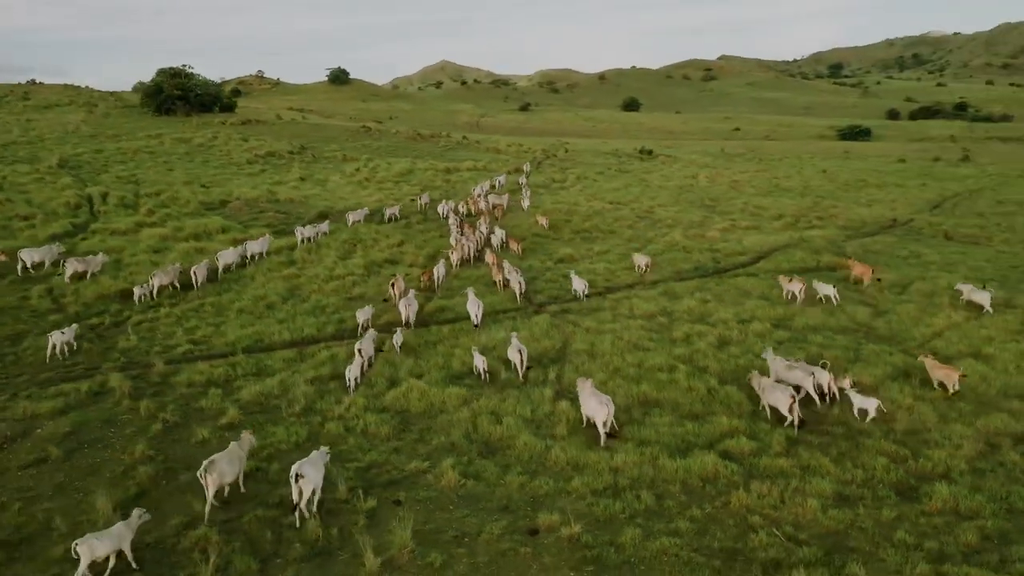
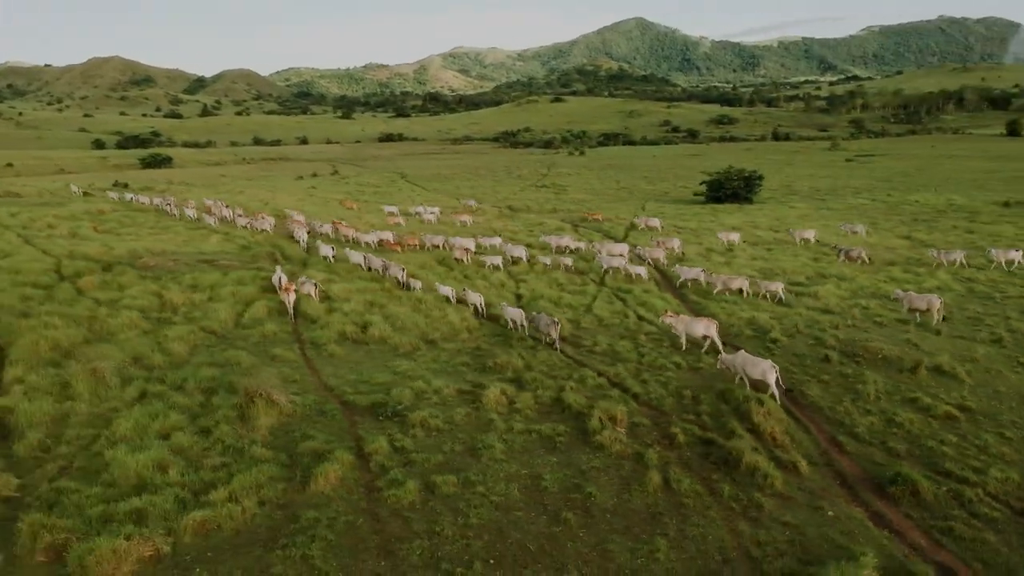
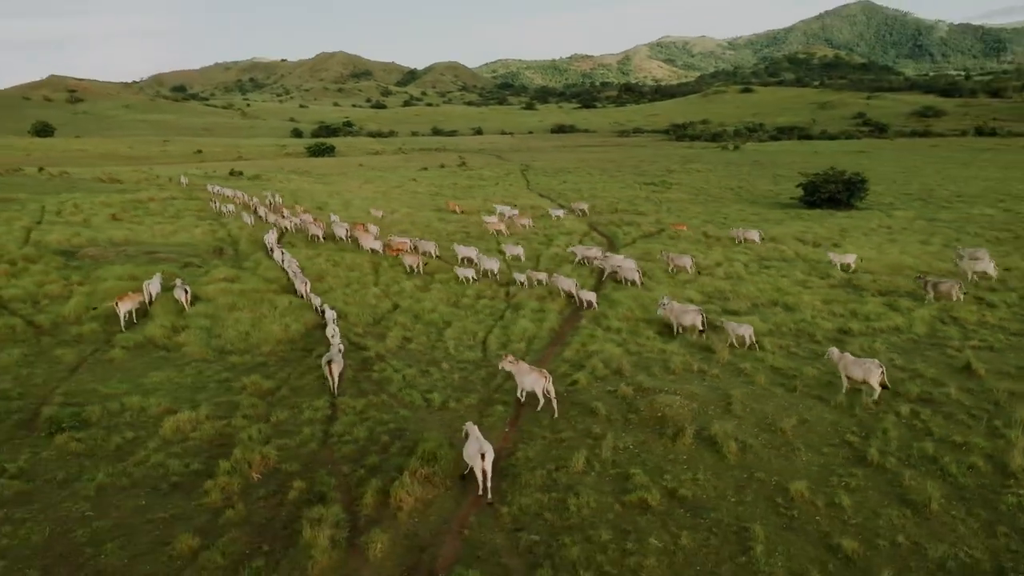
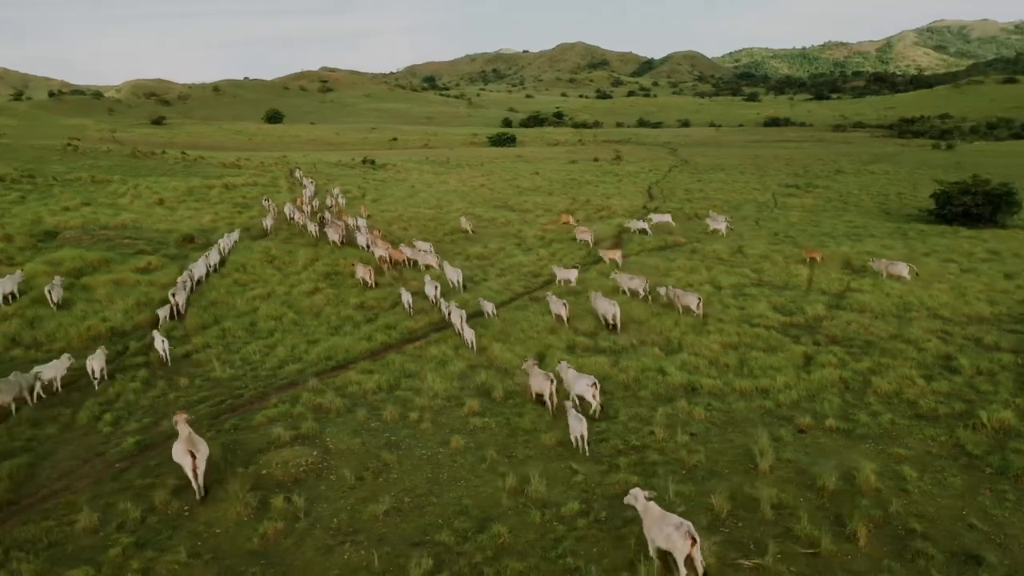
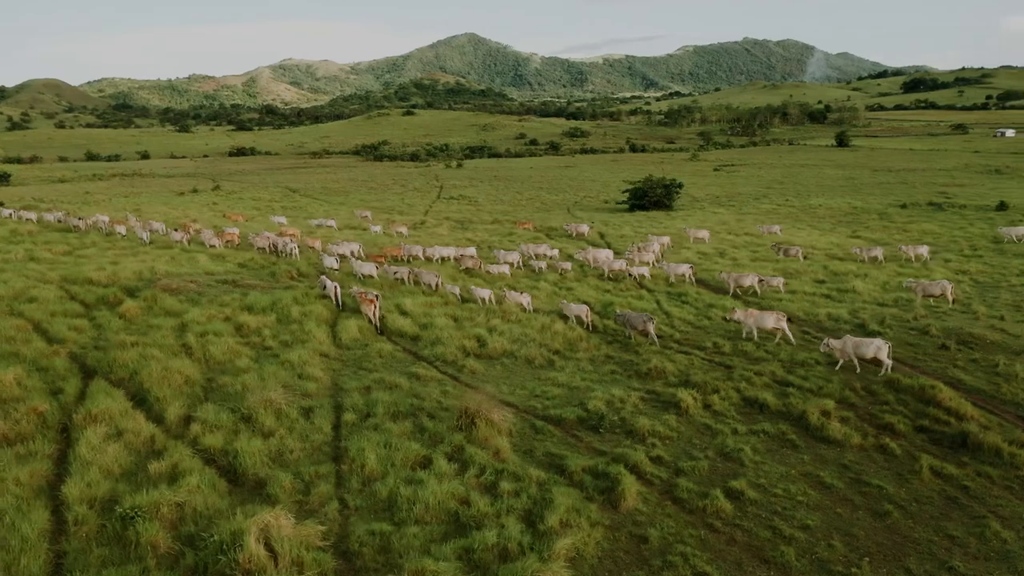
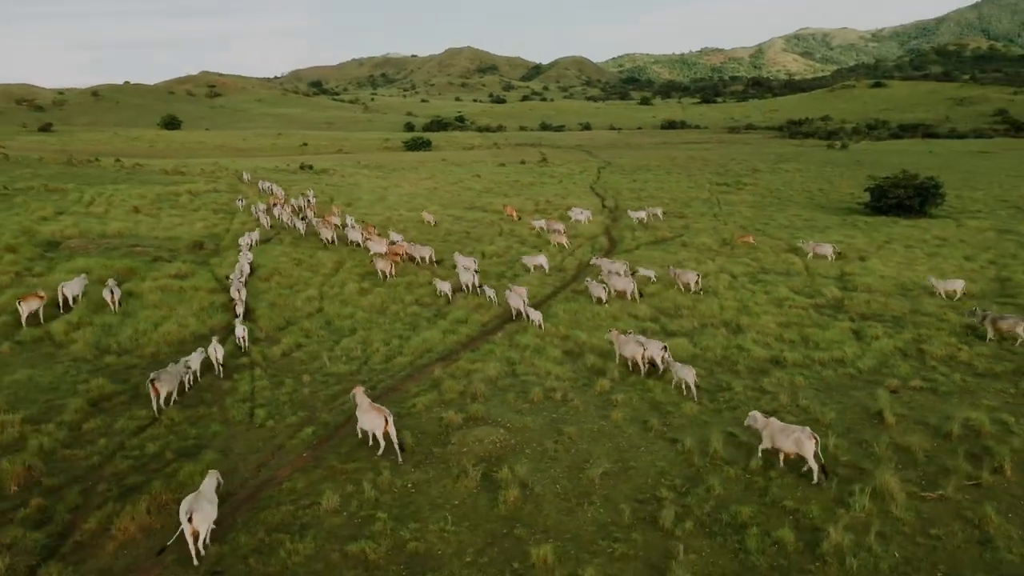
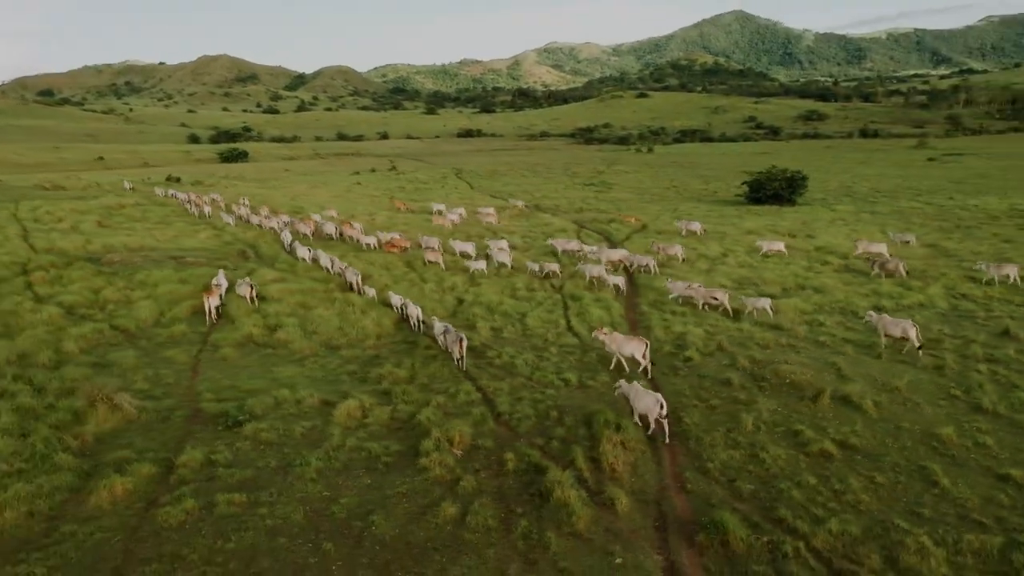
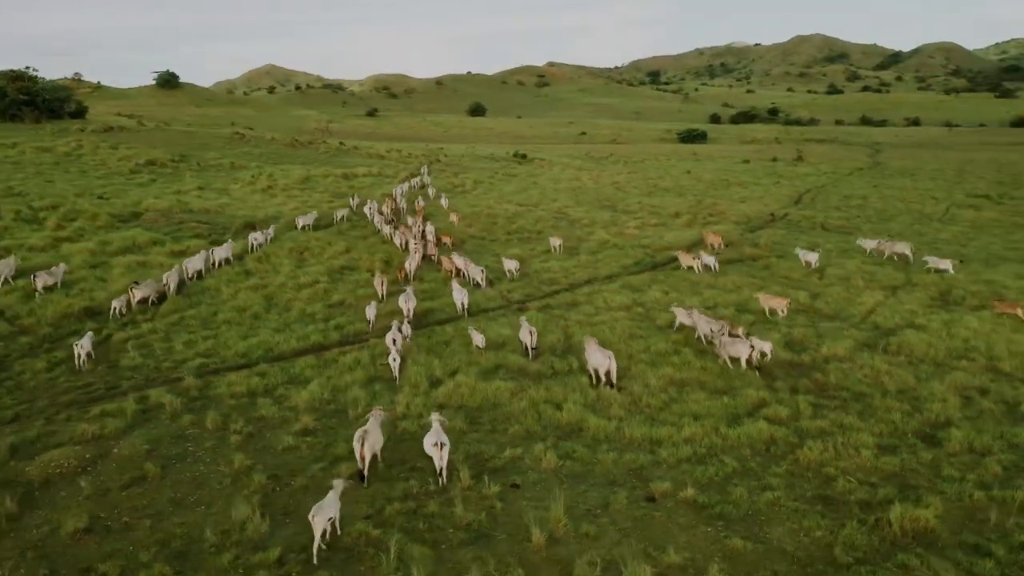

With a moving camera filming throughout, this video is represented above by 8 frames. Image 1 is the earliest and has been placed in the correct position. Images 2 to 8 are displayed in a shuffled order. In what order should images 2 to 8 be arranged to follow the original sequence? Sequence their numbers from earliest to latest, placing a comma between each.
8, 4, 6, 3, 7, 2, 5
